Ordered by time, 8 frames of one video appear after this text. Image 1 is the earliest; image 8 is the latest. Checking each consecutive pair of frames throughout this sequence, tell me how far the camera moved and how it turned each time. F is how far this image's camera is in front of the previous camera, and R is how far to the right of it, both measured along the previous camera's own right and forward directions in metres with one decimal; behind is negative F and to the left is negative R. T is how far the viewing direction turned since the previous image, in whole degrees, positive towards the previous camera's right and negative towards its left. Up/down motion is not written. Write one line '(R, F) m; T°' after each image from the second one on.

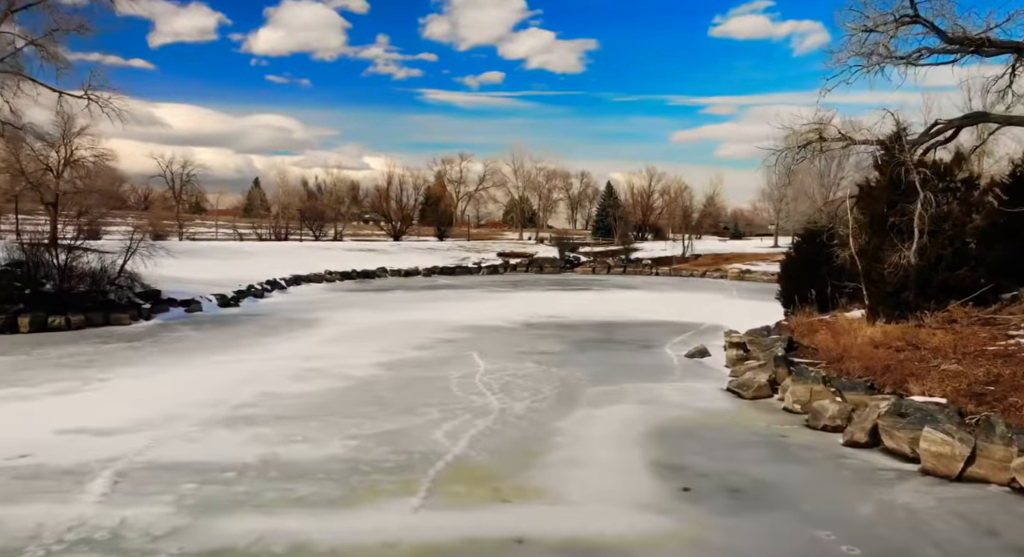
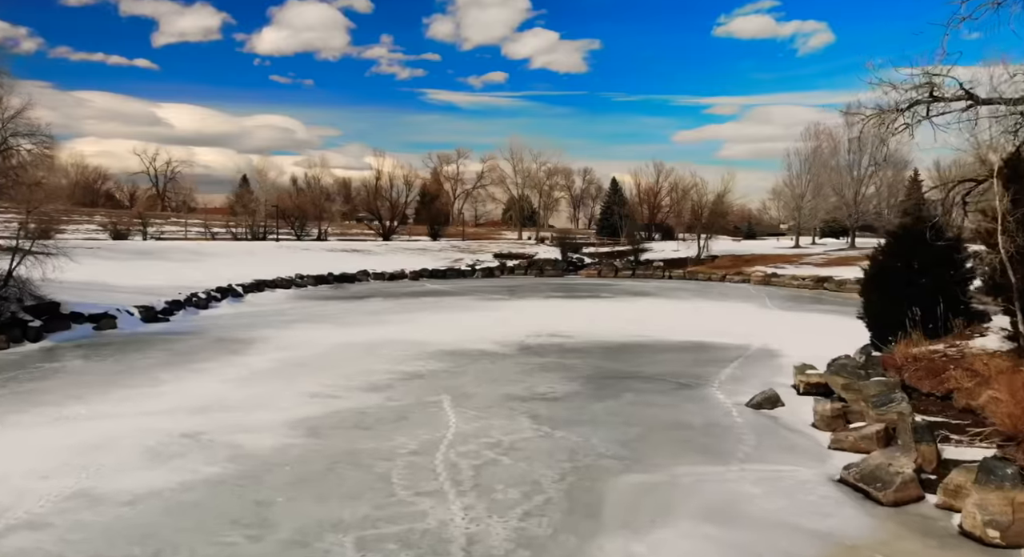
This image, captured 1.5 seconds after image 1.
(+0.2, +4.1) m; 0°
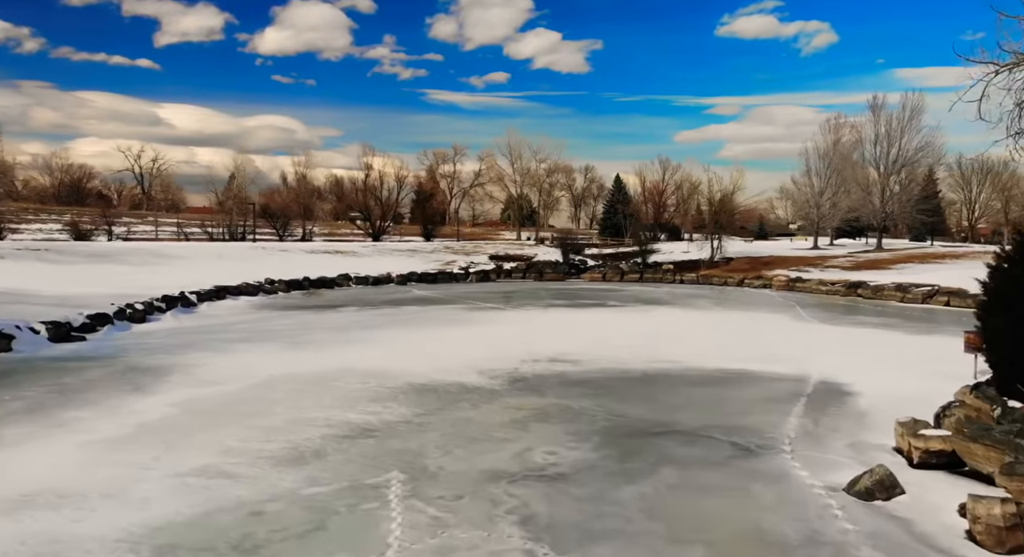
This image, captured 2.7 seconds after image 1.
(+0.2, +3.2) m; 0°
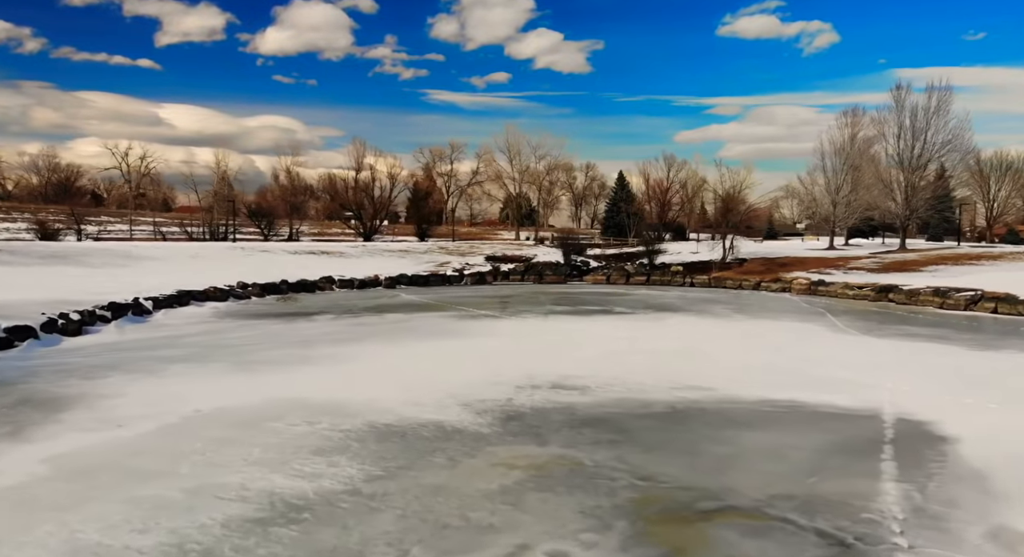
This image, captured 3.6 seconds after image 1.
(+0.1, +2.4) m; 0°
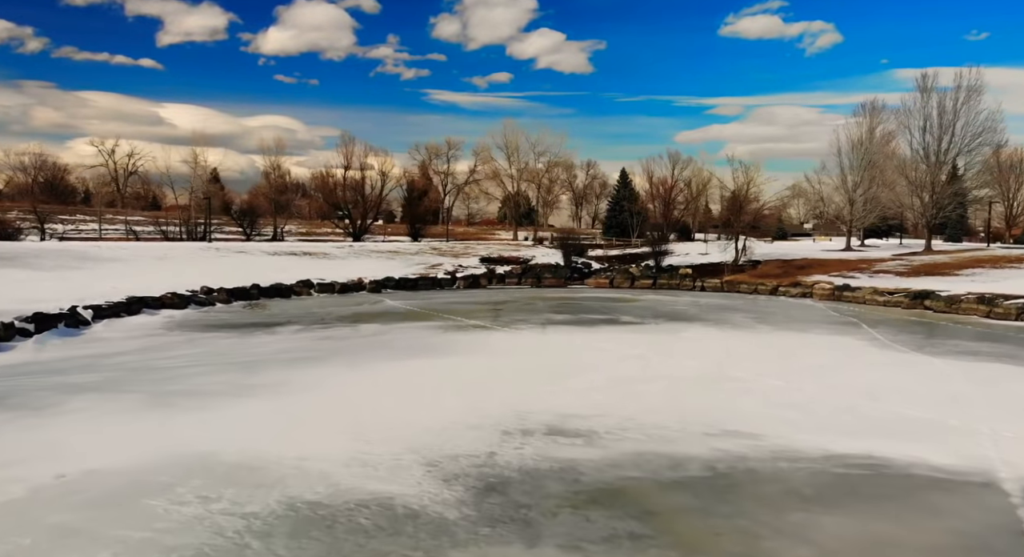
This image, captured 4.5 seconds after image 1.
(+0.2, +2.4) m; 0°
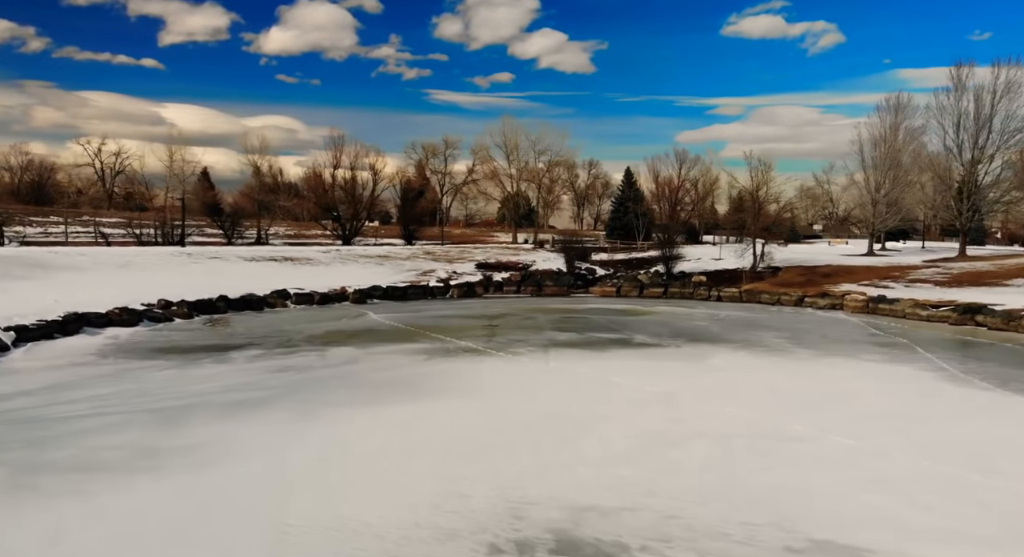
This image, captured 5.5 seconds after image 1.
(+0.1, +2.5) m; 0°
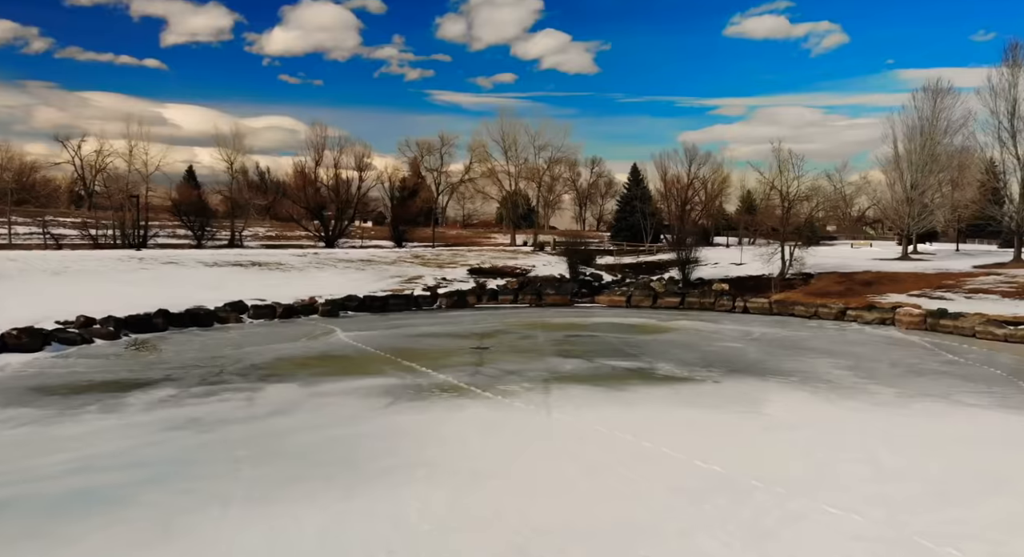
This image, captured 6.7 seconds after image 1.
(+0.2, +3.4) m; 0°
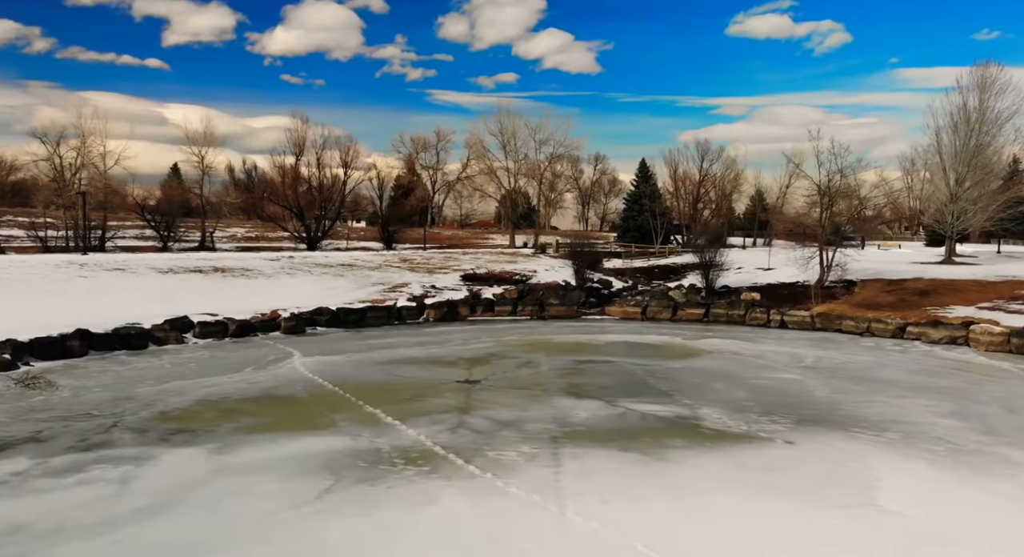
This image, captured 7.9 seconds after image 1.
(+0.1, +3.3) m; 0°
